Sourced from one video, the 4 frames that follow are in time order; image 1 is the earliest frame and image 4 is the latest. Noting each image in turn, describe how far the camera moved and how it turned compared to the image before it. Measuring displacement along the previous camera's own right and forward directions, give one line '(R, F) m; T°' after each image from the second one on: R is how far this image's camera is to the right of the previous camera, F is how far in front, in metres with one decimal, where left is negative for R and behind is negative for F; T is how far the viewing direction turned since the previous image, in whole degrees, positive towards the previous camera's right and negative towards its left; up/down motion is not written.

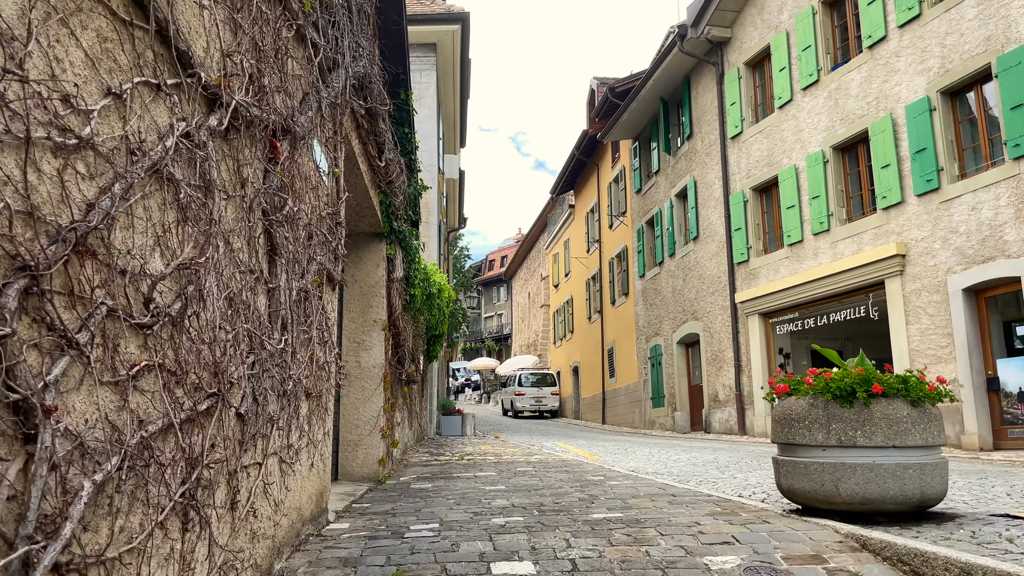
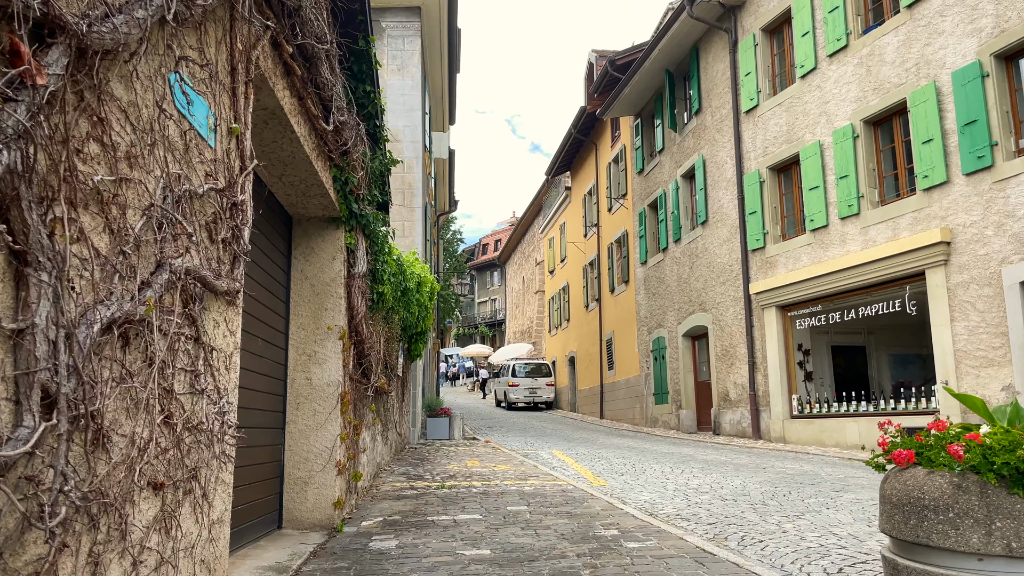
(0.0, +1.5) m; 0°
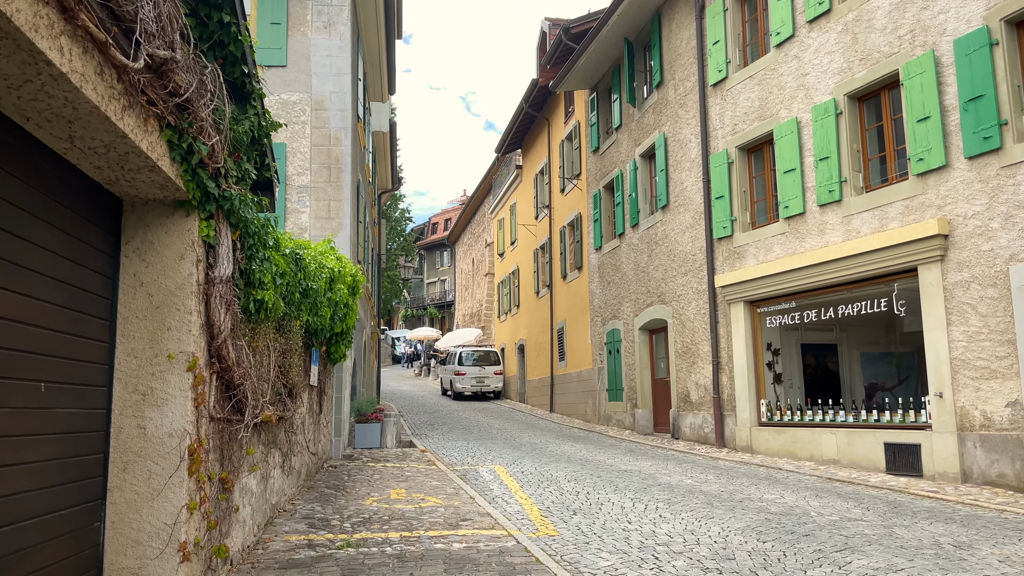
(+0.2, +1.6) m; +3°
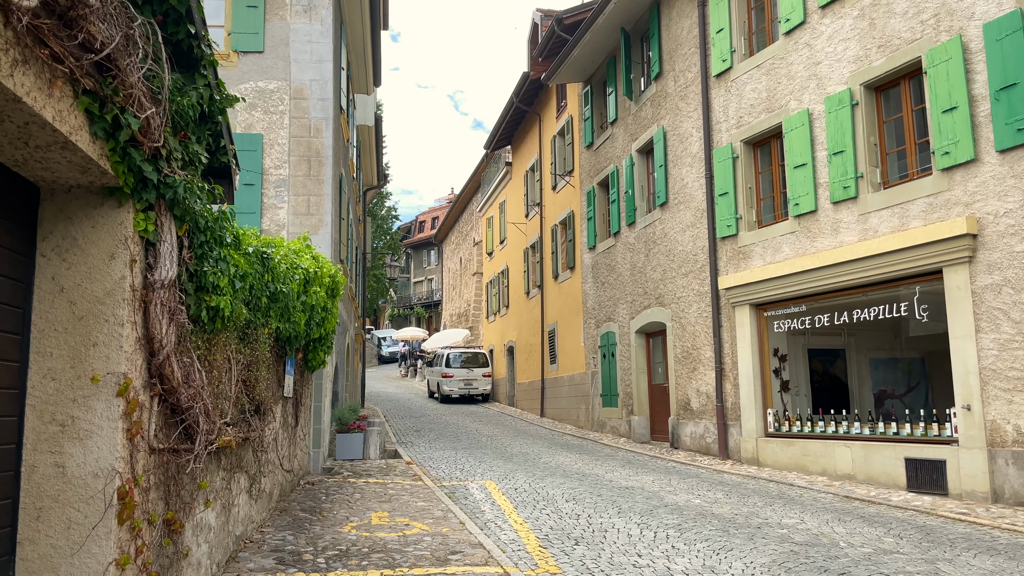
(-0.1, +0.8) m; +1°
